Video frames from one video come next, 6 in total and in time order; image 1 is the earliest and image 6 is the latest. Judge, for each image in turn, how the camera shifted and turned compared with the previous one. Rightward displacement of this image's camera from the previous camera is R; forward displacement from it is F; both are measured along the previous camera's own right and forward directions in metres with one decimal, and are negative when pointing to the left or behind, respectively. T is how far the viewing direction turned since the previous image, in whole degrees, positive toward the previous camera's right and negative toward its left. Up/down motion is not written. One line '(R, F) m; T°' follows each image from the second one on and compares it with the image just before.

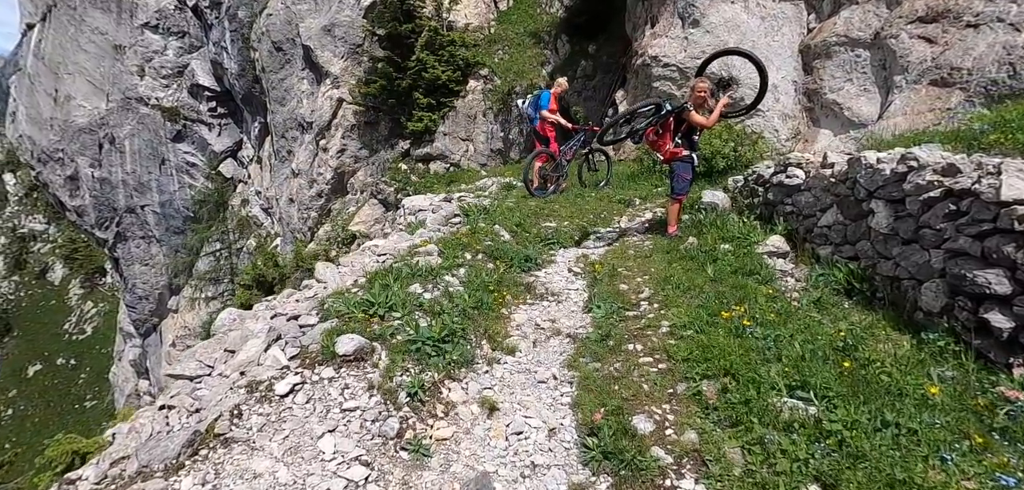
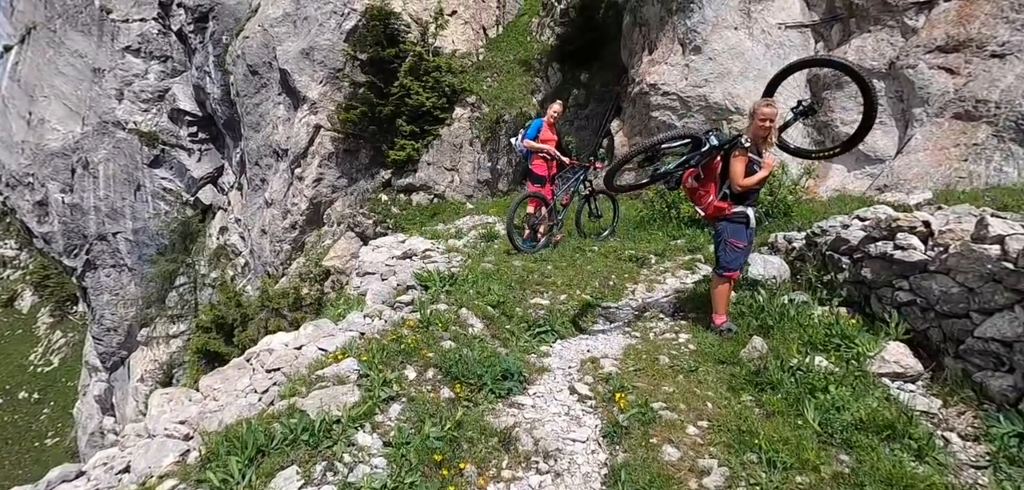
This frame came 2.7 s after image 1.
(+0.1, +2.3) m; +1°
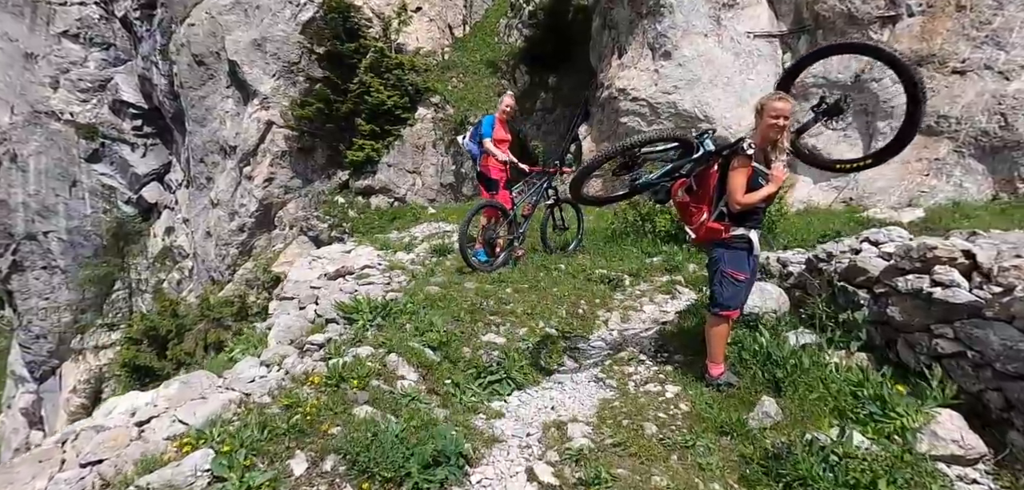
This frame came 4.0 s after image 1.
(+0.1, +1.1) m; +4°
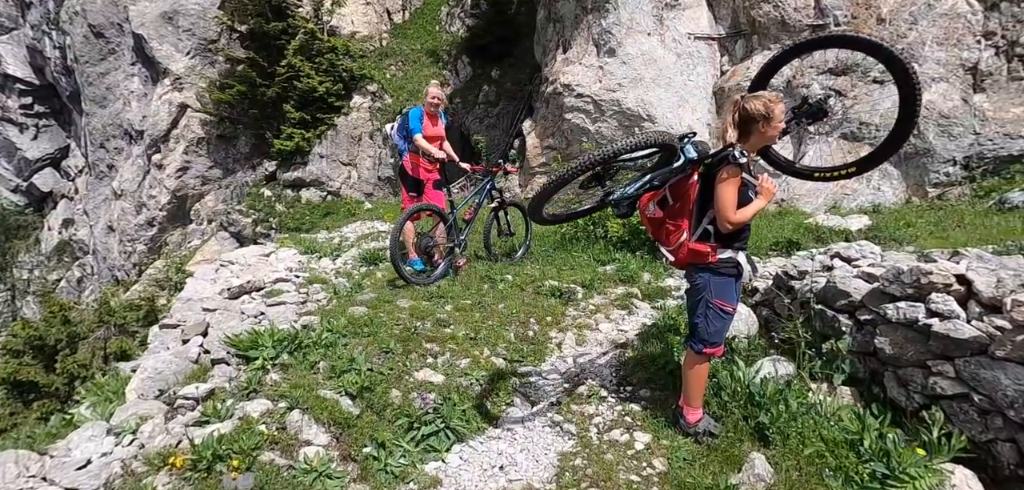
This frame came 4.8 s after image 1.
(0.0, +0.8) m; +6°
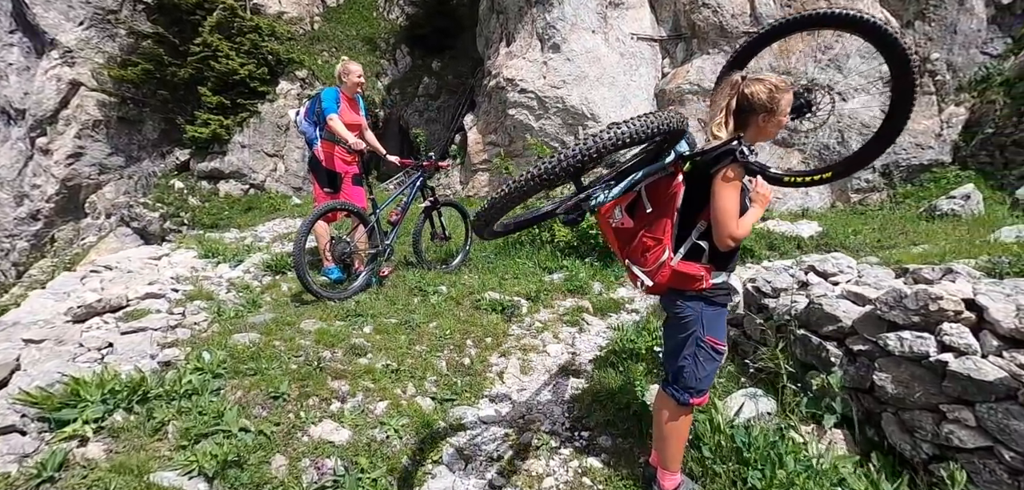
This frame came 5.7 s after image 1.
(+0.1, +0.8) m; +6°
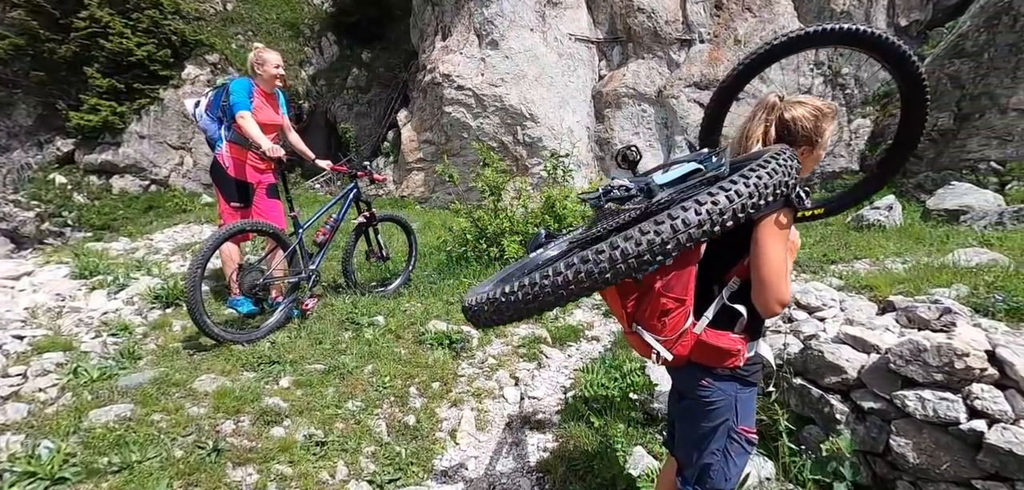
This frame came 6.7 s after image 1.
(-0.2, +0.7) m; +7°
